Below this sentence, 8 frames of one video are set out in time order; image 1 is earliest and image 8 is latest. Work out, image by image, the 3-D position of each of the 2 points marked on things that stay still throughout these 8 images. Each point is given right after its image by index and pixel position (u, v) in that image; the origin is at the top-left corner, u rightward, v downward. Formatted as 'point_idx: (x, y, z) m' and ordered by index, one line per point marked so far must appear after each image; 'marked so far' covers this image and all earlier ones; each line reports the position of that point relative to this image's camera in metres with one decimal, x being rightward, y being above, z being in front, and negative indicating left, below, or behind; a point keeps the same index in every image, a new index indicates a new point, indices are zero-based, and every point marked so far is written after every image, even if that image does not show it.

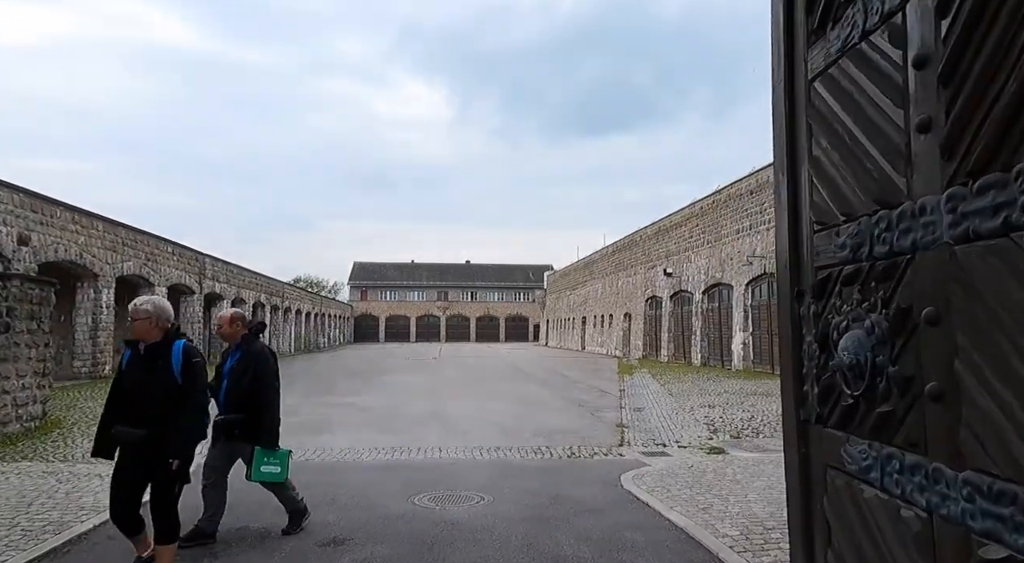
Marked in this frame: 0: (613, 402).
0: (+1.8, -2.1, +11.5) m
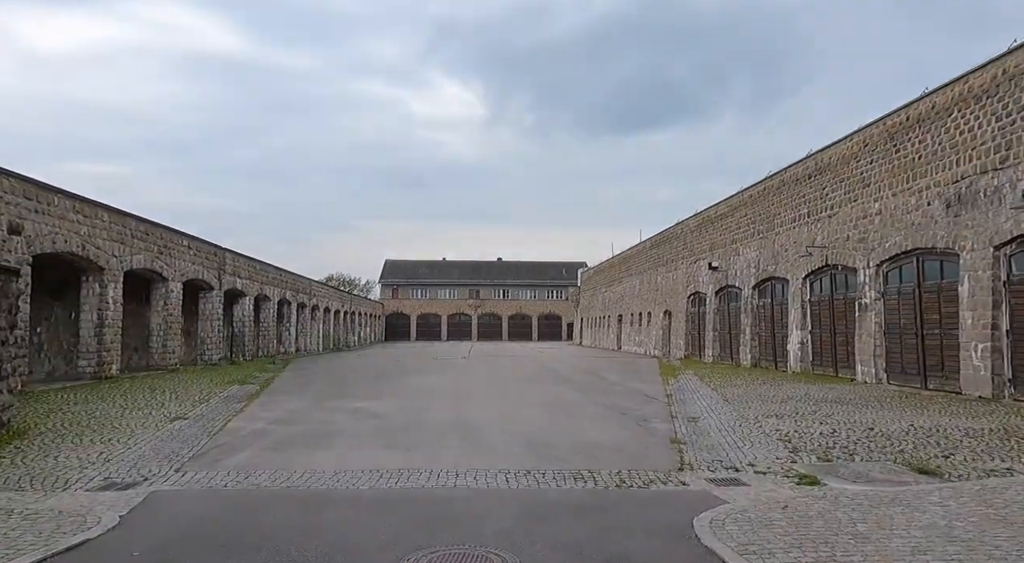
0: (+2.3, -2.0, +10.0) m
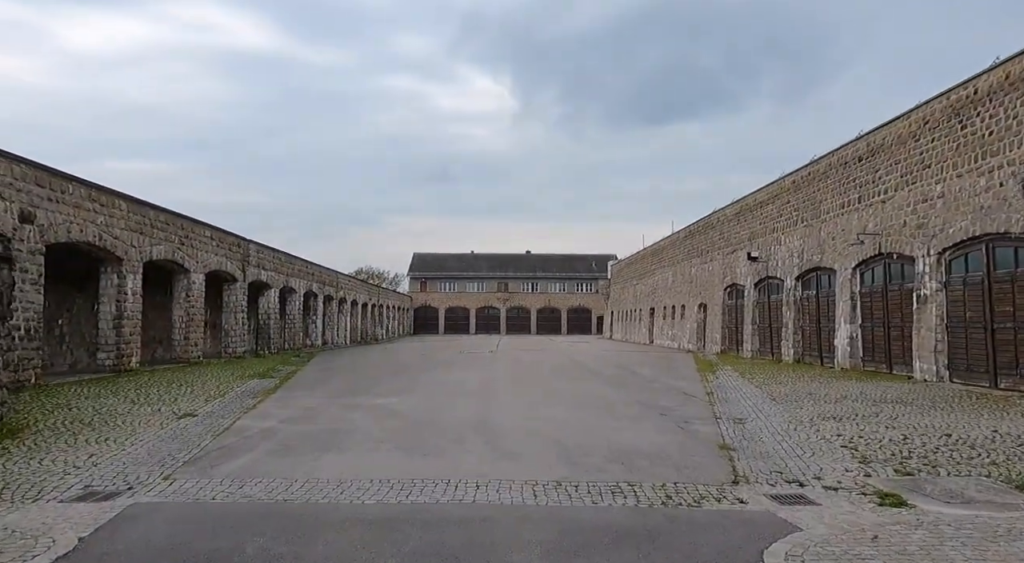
0: (+2.7, -1.8, +9.2) m
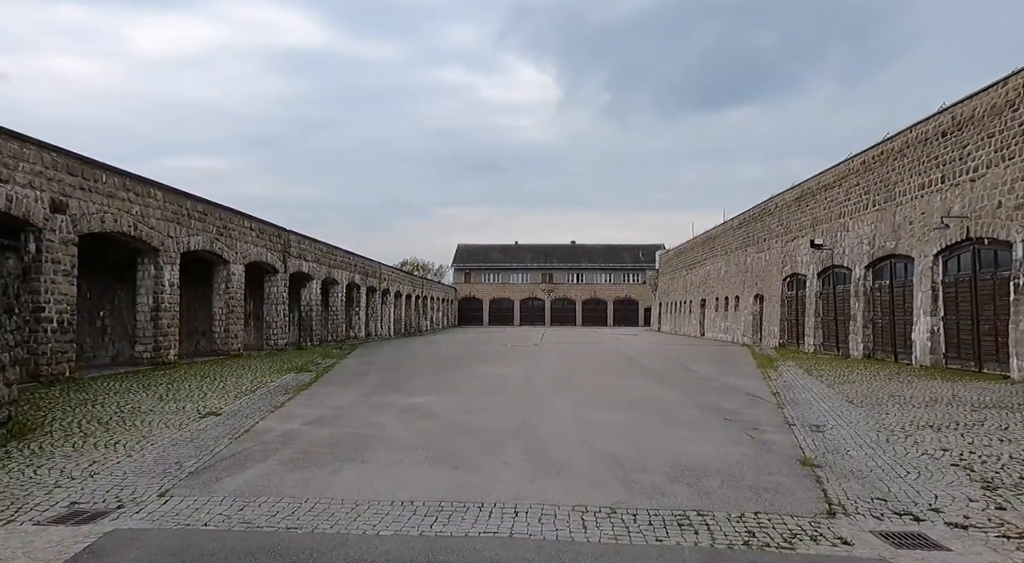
0: (+3.3, -1.7, +8.2) m
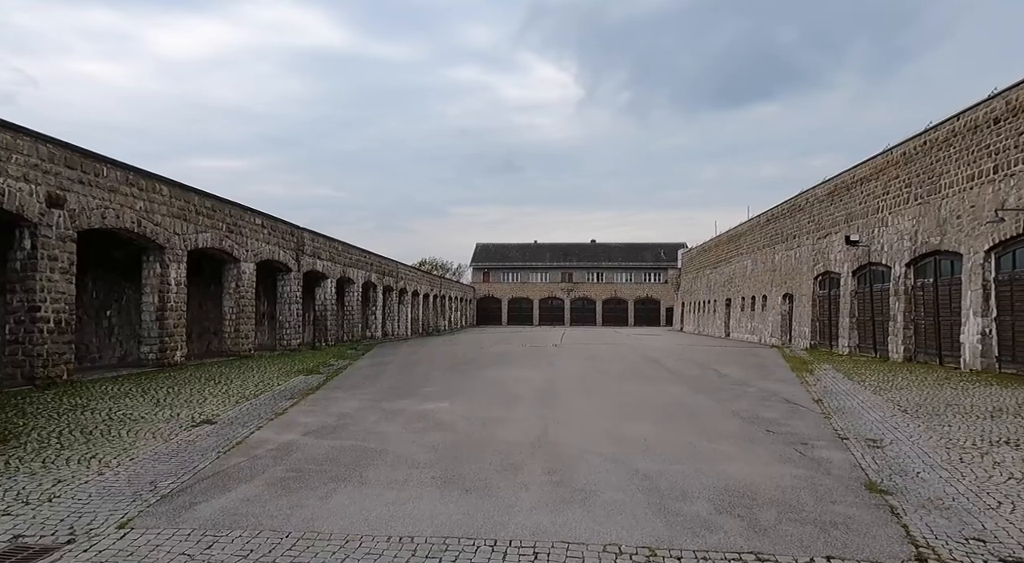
0: (+3.5, -1.6, +7.4) m
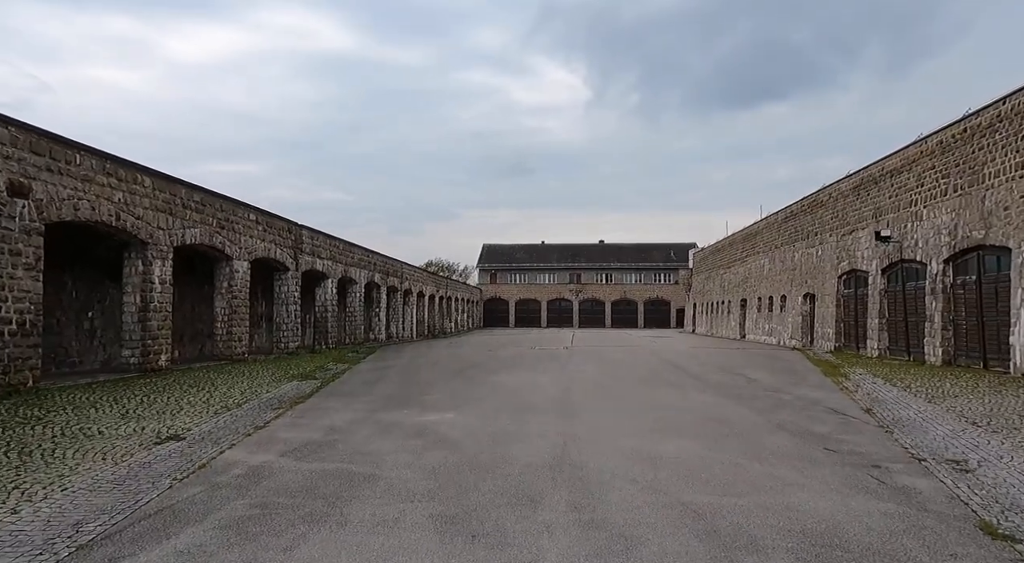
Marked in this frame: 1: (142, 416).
0: (+3.6, -1.6, +6.4) m
1: (-4.2, -1.6, +7.5) m
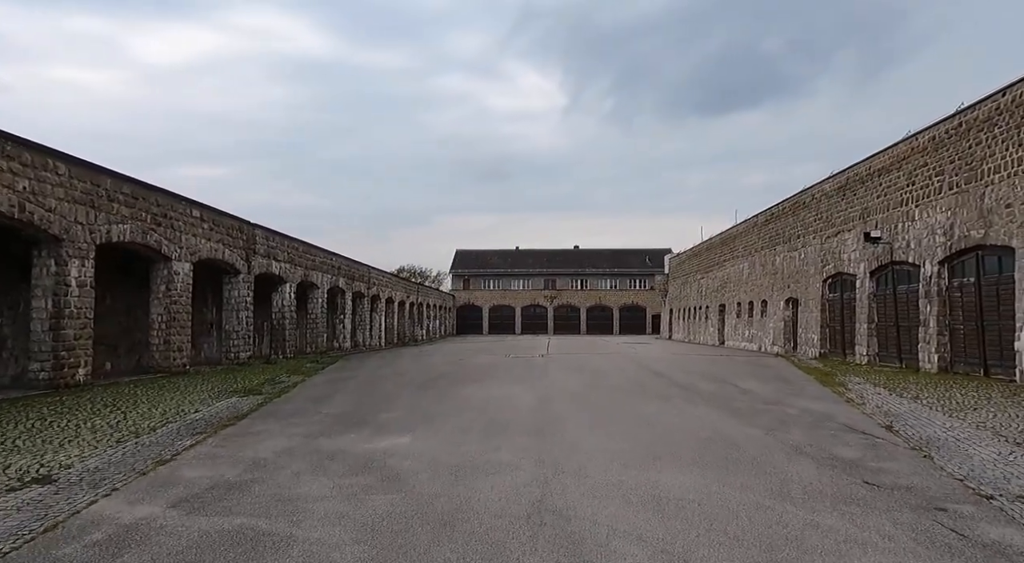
0: (+3.4, -1.5, +5.2) m
1: (-4.5, -1.5, +6.1) m
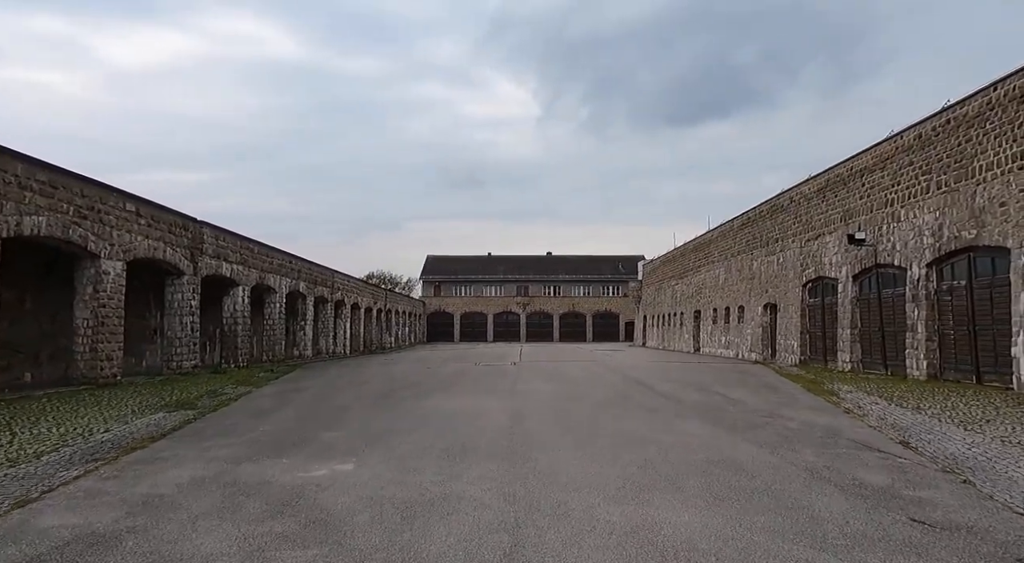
0: (+3.1, -1.5, +4.3) m
1: (-4.8, -1.5, +4.8) m
